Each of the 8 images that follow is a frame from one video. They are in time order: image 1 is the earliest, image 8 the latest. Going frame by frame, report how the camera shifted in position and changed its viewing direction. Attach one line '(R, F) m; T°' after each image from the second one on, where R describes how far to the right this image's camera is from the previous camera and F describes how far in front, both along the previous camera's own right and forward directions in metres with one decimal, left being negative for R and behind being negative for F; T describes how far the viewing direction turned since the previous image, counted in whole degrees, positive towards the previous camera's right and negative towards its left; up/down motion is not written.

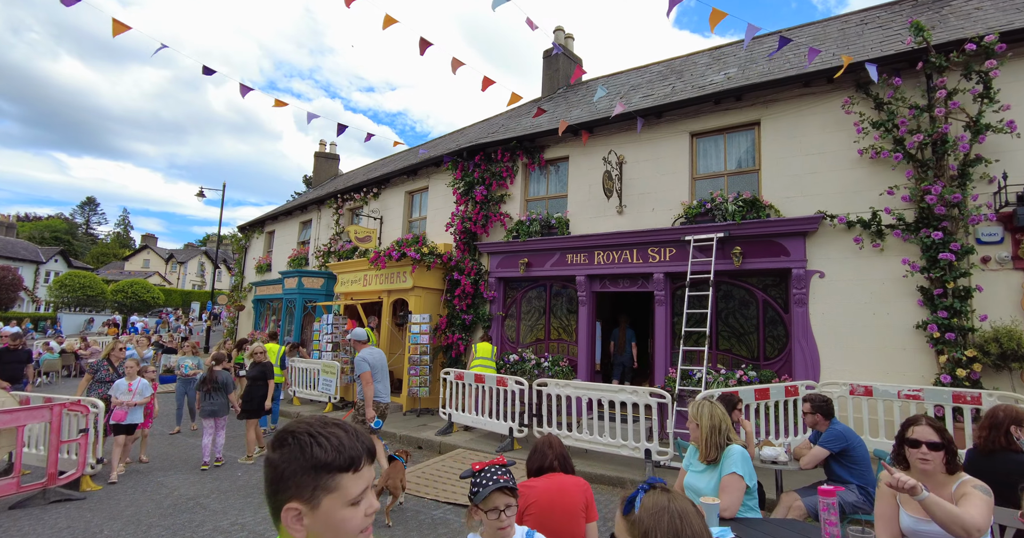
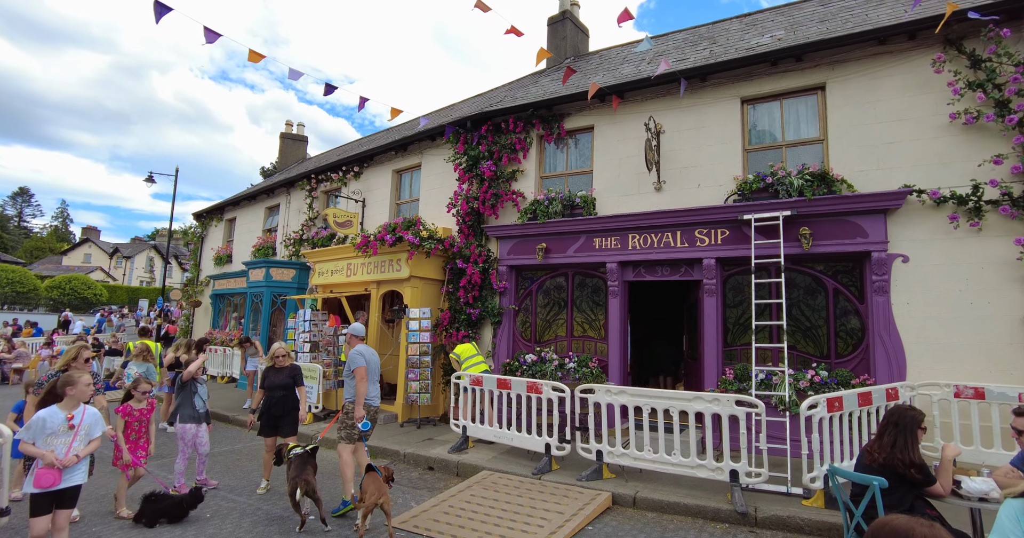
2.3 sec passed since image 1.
(-0.9, +1.4) m; +4°
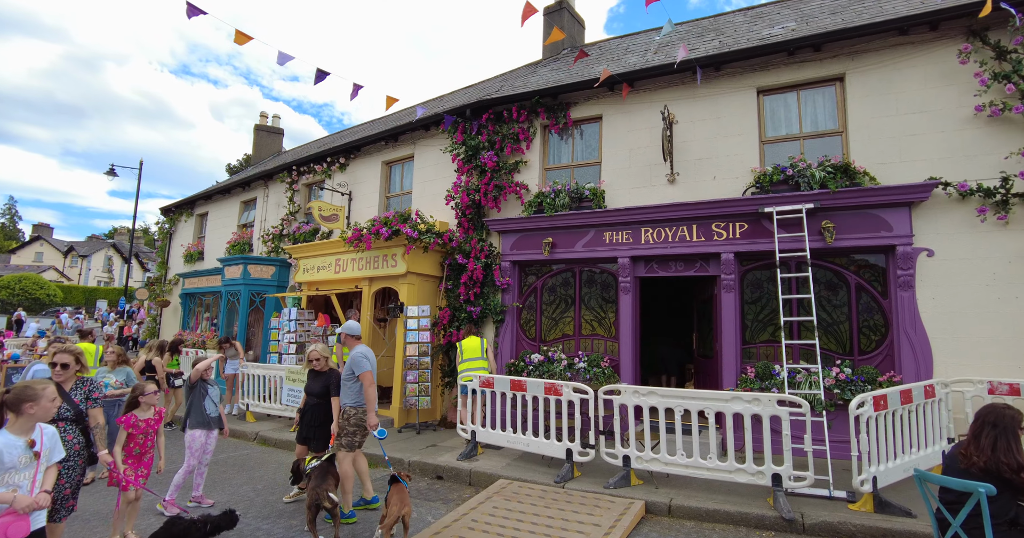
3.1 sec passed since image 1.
(-0.5, +0.4) m; +3°
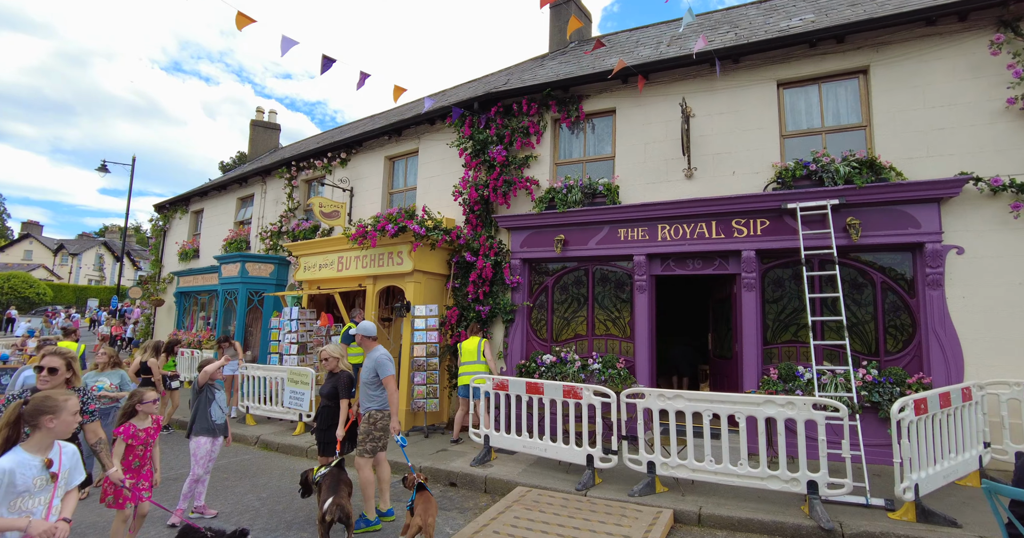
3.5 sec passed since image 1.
(-0.3, +0.3) m; +1°
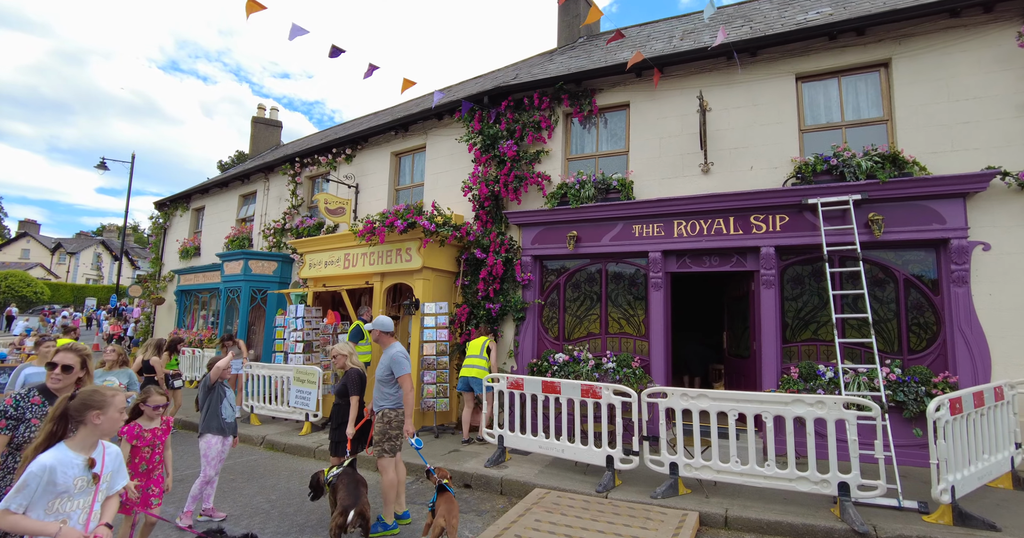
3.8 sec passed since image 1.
(-0.2, +0.2) m; 0°
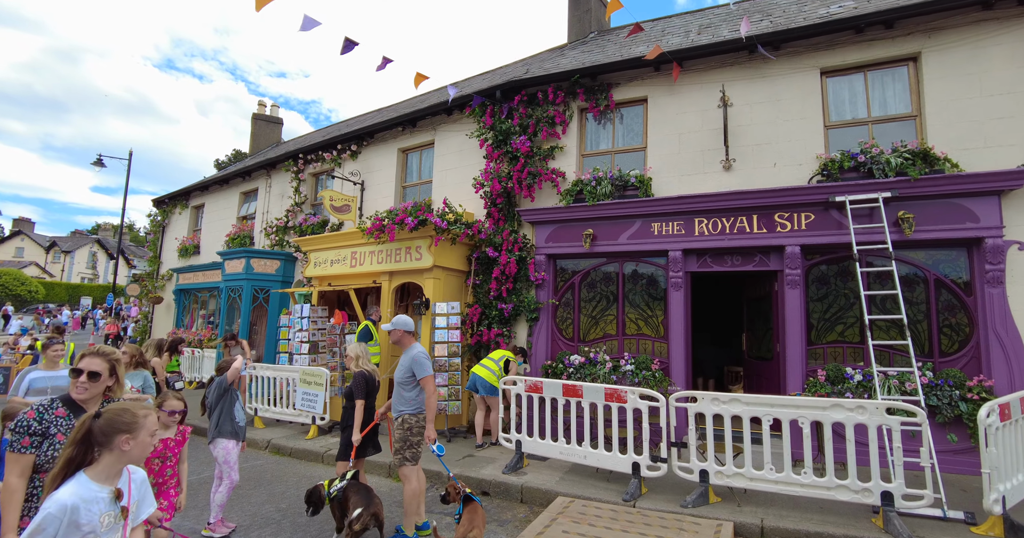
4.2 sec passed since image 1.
(-0.3, +0.2) m; 0°
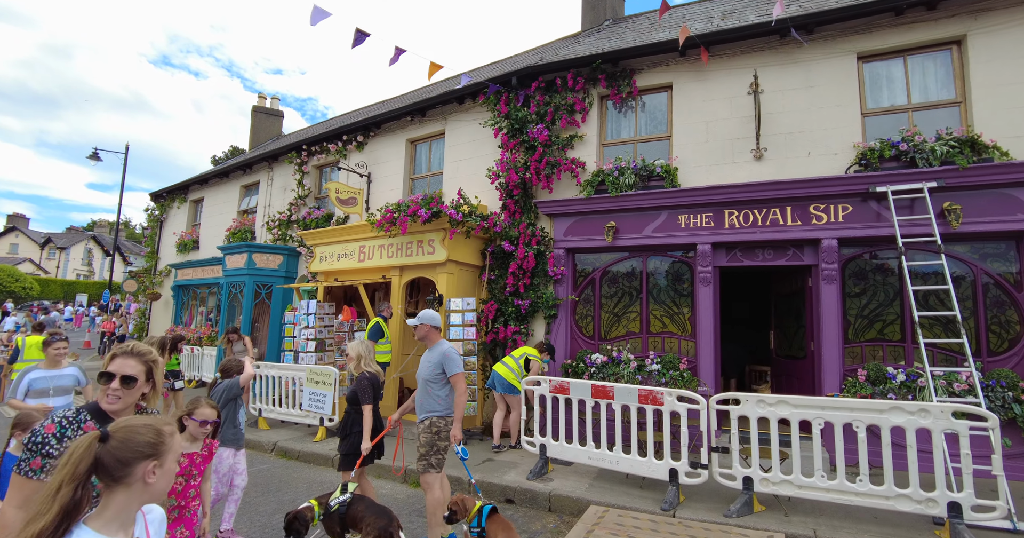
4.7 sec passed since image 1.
(-0.3, +0.3) m; 0°
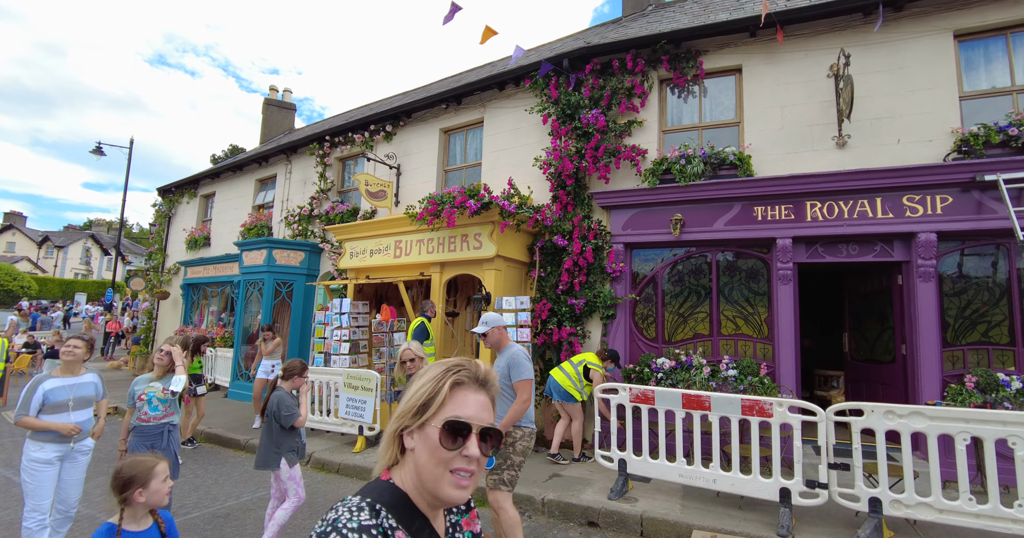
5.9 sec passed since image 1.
(-0.8, +0.6) m; 0°
